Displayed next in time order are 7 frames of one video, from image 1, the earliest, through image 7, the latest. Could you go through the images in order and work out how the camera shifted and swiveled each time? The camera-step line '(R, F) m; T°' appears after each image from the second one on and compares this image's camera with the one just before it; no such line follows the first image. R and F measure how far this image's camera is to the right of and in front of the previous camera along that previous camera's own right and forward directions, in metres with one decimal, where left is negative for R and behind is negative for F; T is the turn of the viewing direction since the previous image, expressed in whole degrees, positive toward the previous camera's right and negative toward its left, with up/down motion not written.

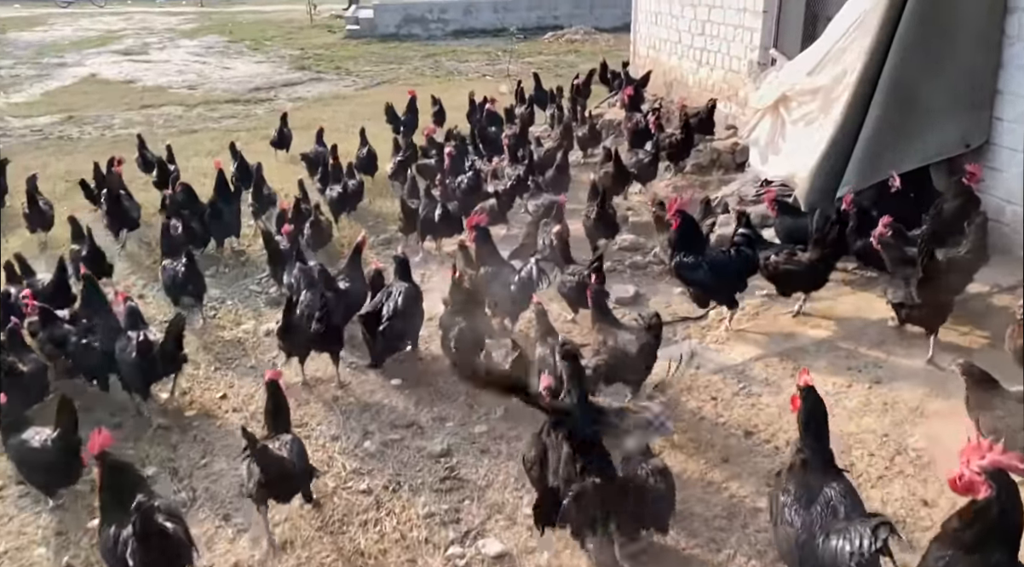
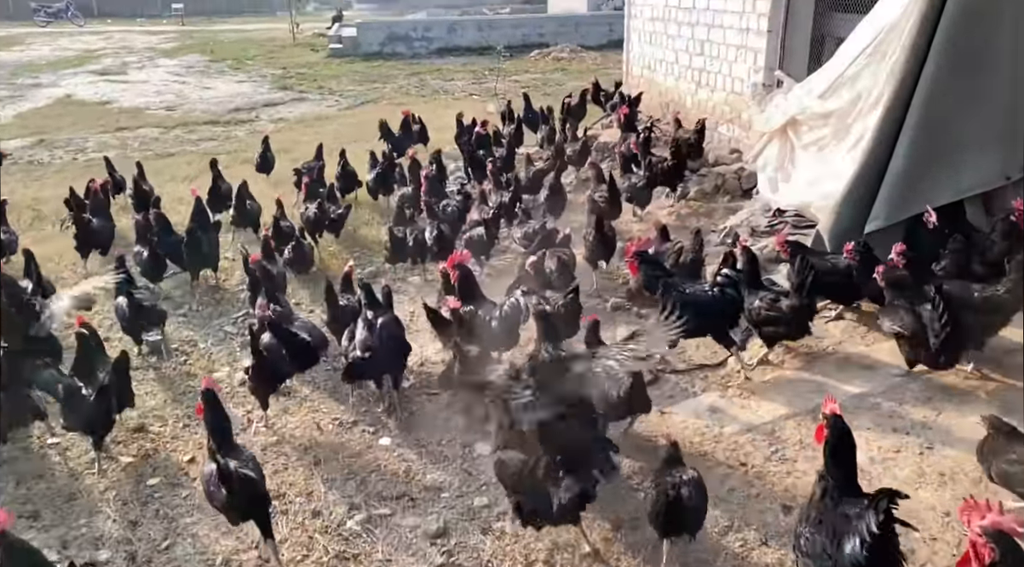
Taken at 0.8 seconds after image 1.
(-0.1, +0.5) m; +1°
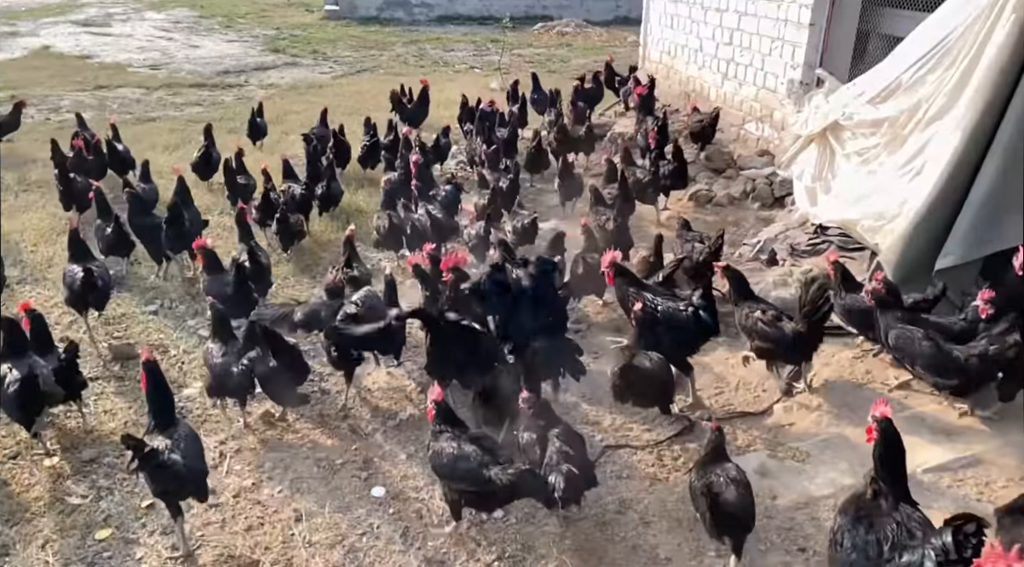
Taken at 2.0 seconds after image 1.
(-0.2, +0.8) m; +1°
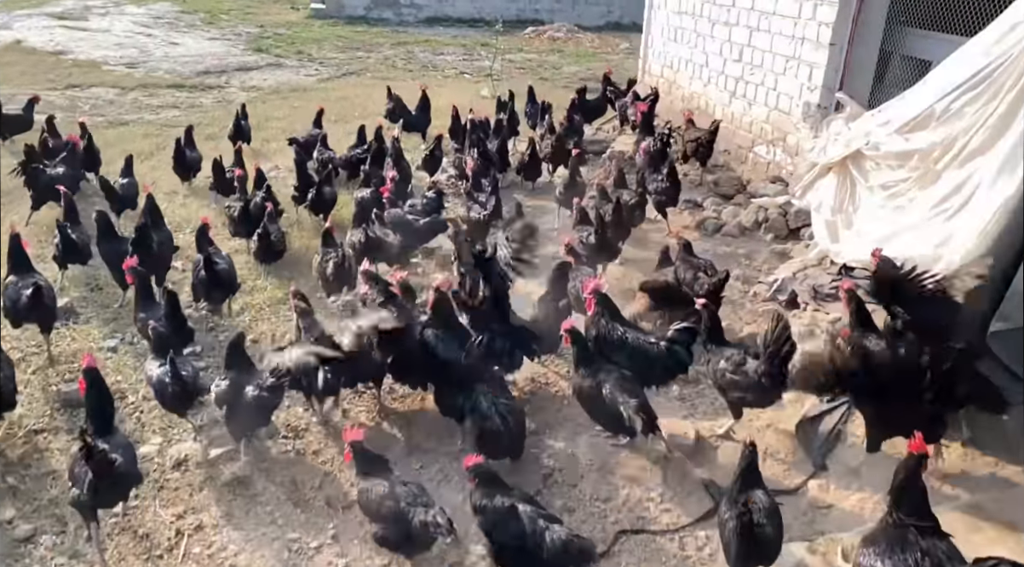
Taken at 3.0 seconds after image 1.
(-0.1, +0.6) m; +1°
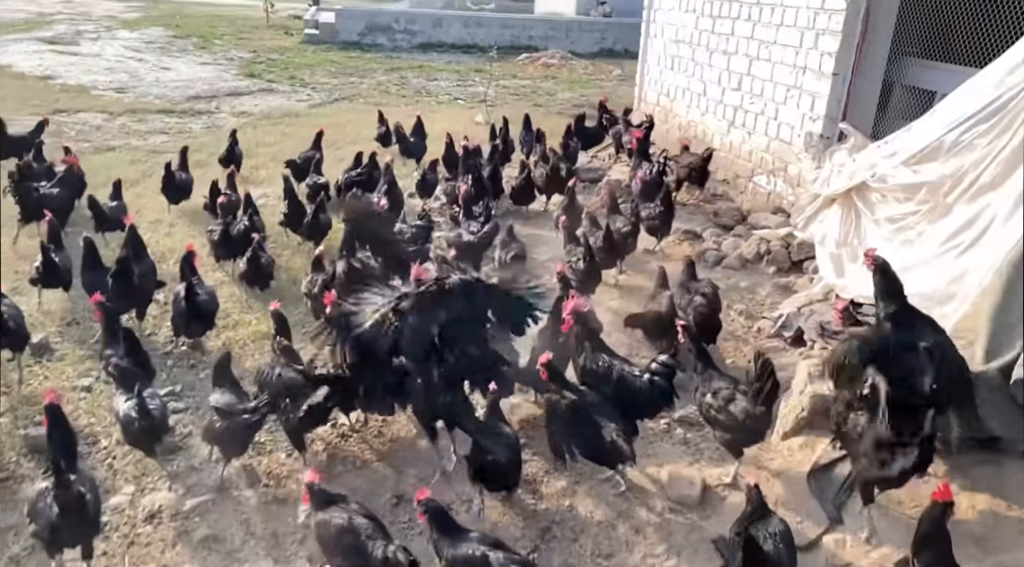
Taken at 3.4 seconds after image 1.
(0.0, +0.2) m; +1°
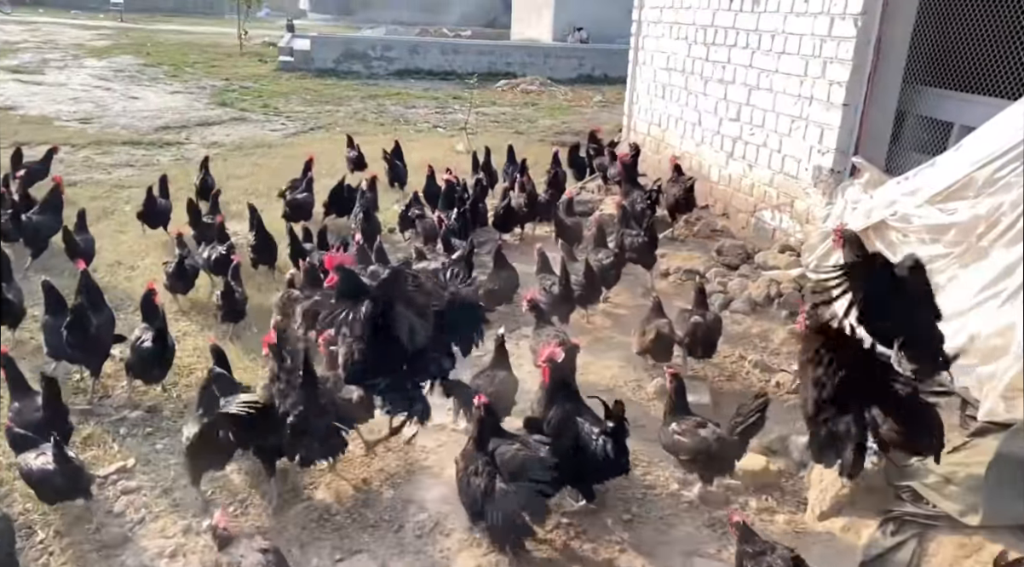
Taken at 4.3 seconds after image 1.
(-0.1, +0.6) m; +2°
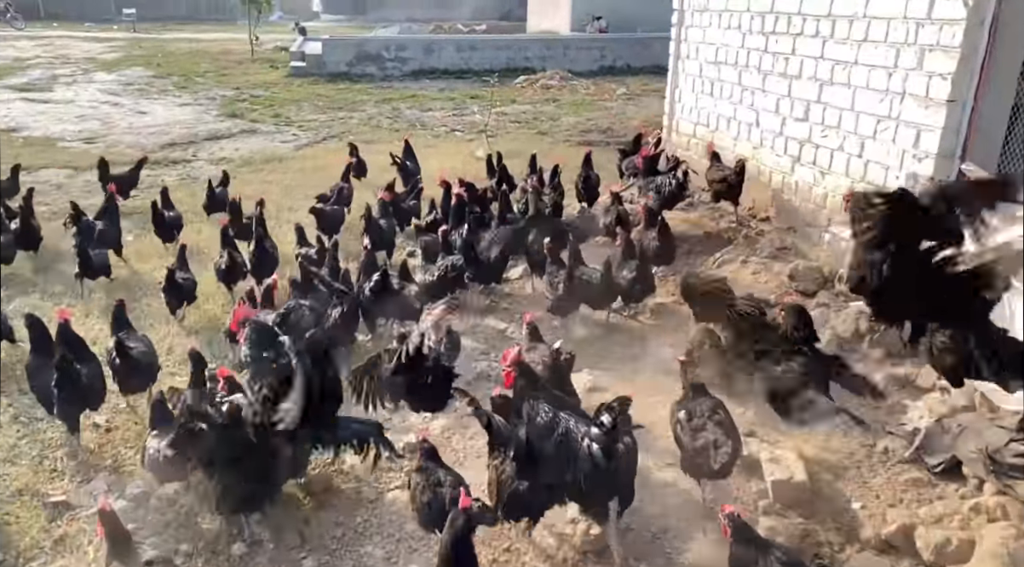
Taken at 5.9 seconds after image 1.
(-0.1, +1.0) m; -2°
